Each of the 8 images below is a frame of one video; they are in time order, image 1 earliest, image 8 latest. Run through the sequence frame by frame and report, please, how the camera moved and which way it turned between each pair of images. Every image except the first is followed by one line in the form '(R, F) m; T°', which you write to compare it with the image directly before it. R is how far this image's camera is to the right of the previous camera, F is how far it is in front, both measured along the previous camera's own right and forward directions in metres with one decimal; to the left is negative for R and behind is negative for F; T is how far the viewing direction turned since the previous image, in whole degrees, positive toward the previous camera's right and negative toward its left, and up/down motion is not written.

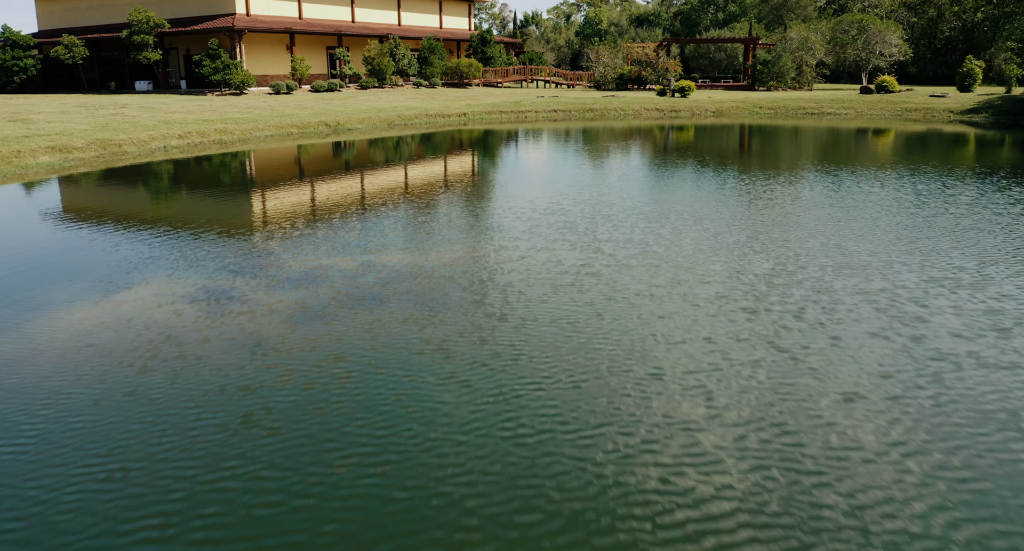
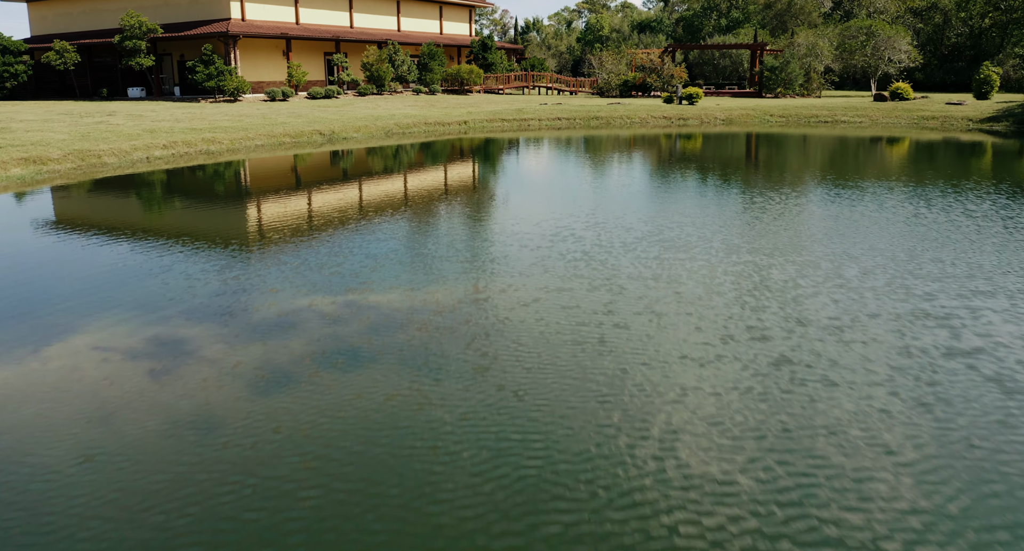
(-0.1, +0.7) m; 0°
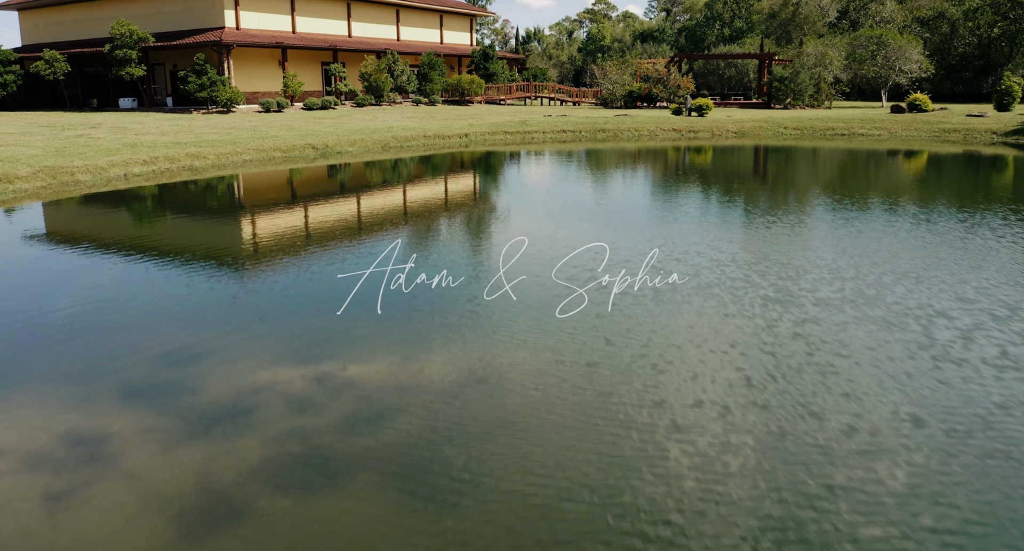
(-0.1, +0.8) m; 0°
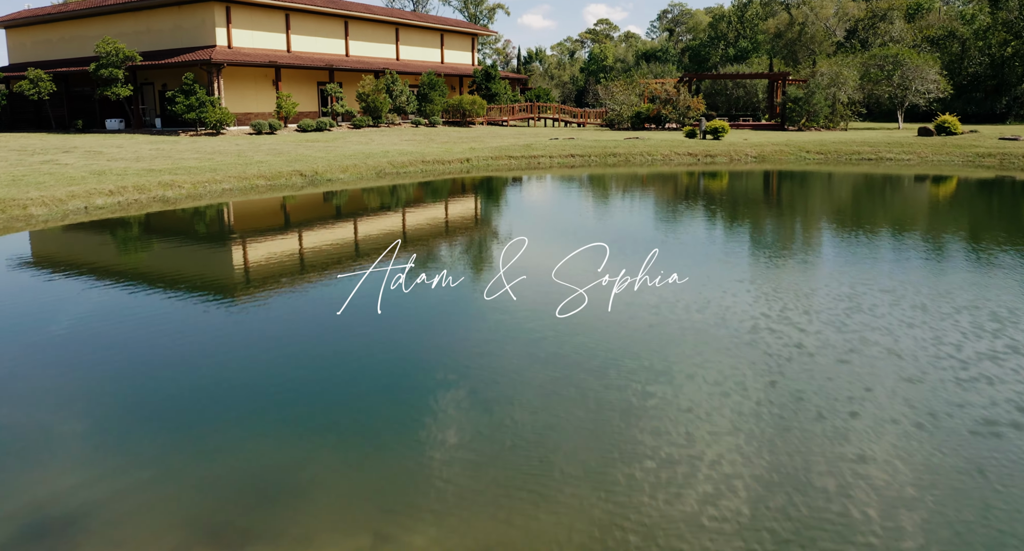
(-0.1, +1.2) m; 0°
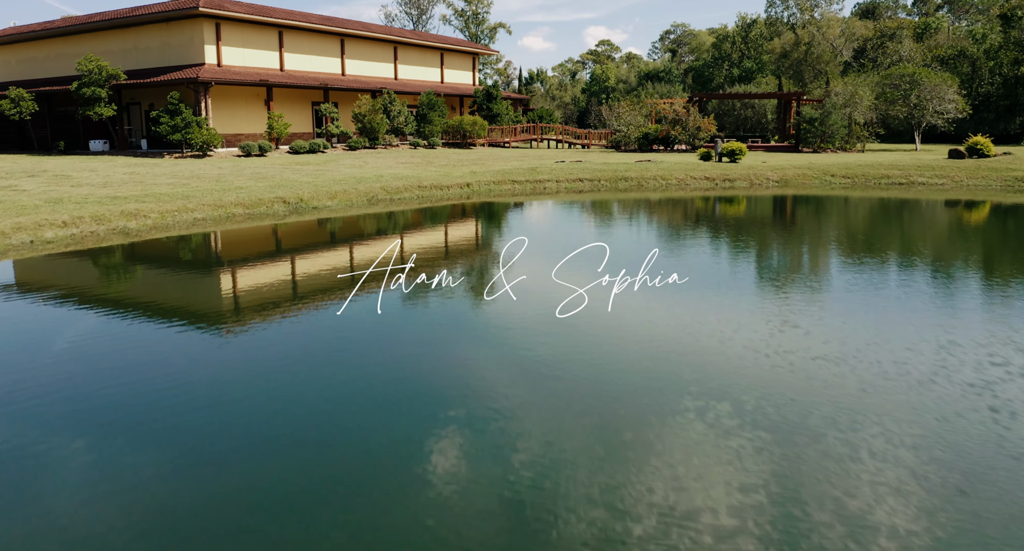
(-0.1, +1.3) m; 0°
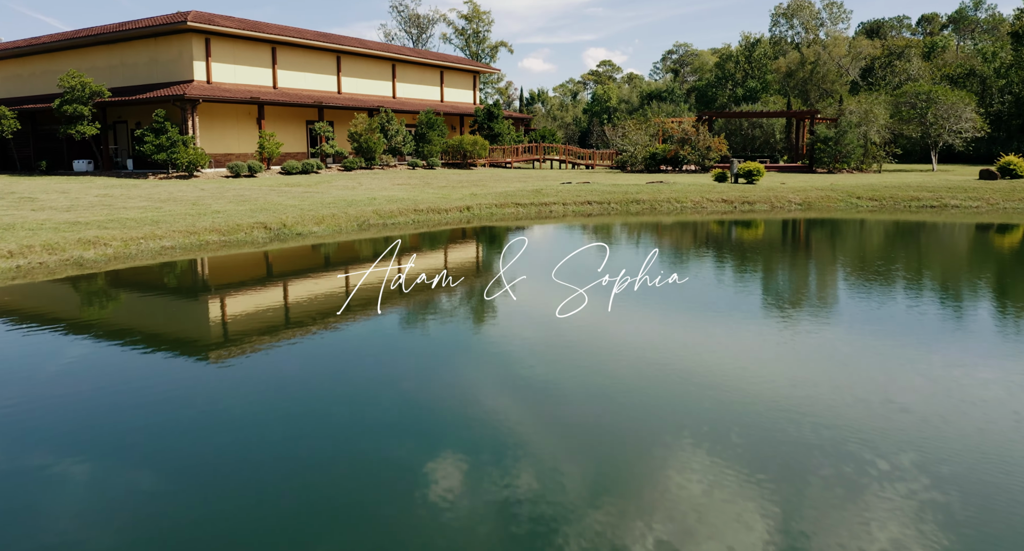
(0.0, +1.1) m; 0°
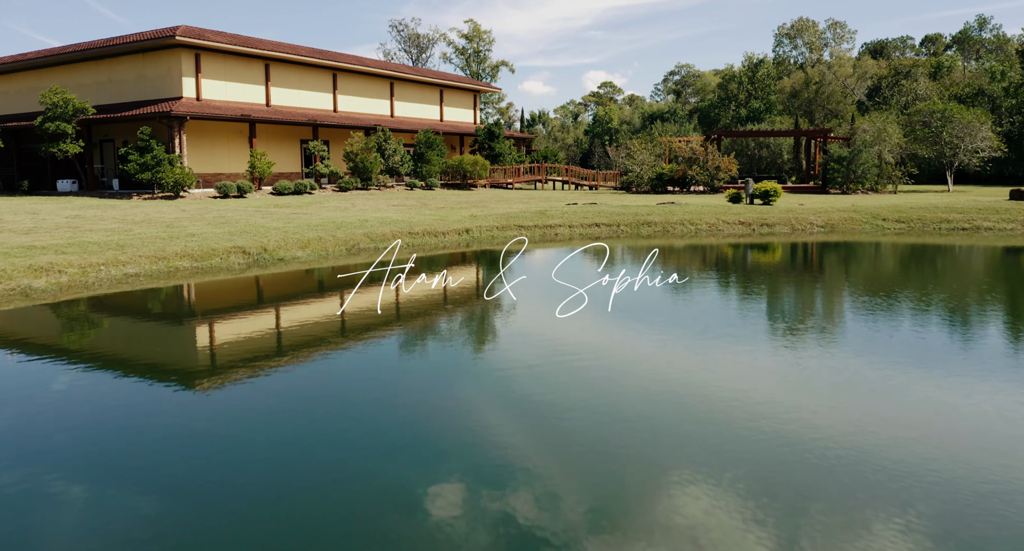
(0.0, +1.0) m; 0°
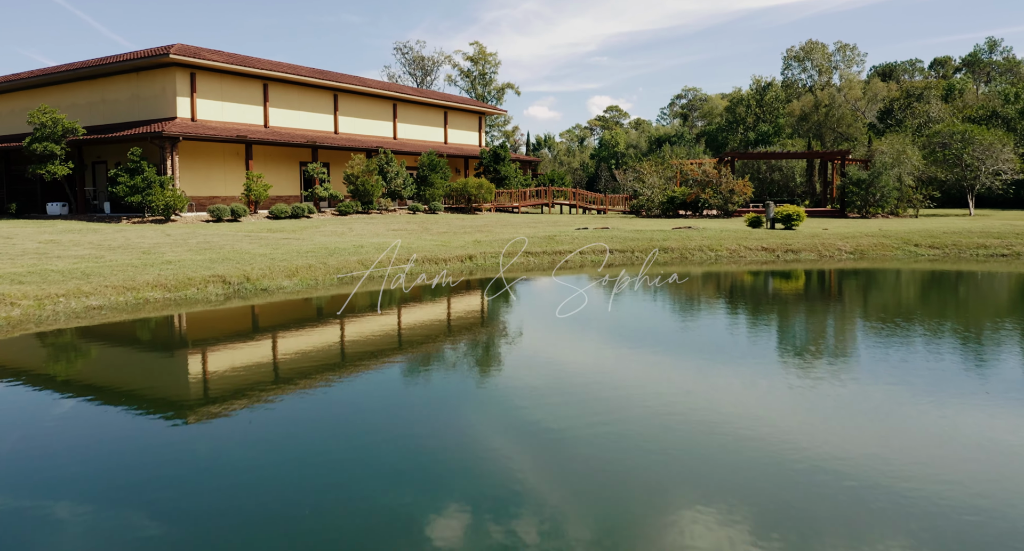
(0.0, +0.9) m; 0°
